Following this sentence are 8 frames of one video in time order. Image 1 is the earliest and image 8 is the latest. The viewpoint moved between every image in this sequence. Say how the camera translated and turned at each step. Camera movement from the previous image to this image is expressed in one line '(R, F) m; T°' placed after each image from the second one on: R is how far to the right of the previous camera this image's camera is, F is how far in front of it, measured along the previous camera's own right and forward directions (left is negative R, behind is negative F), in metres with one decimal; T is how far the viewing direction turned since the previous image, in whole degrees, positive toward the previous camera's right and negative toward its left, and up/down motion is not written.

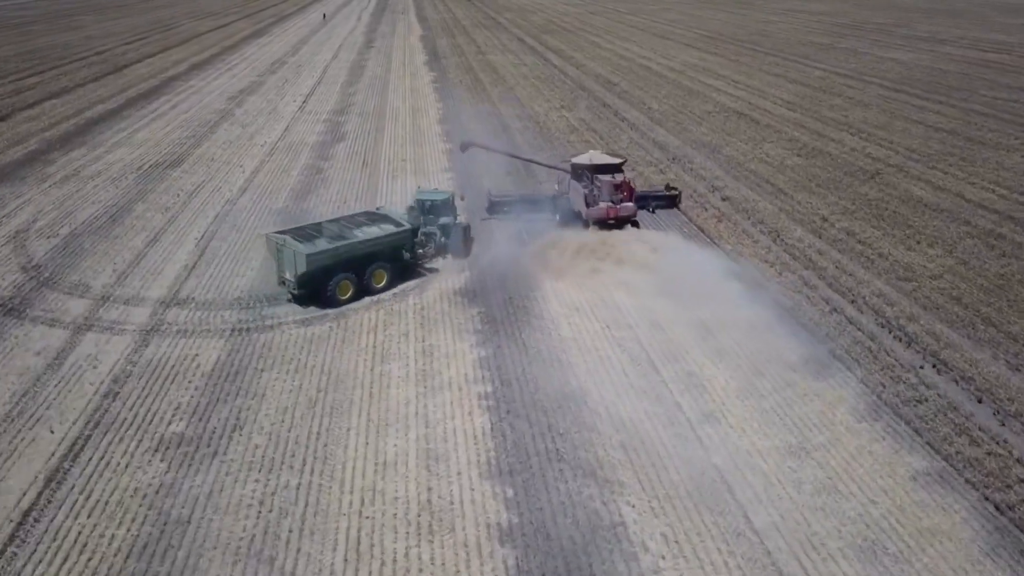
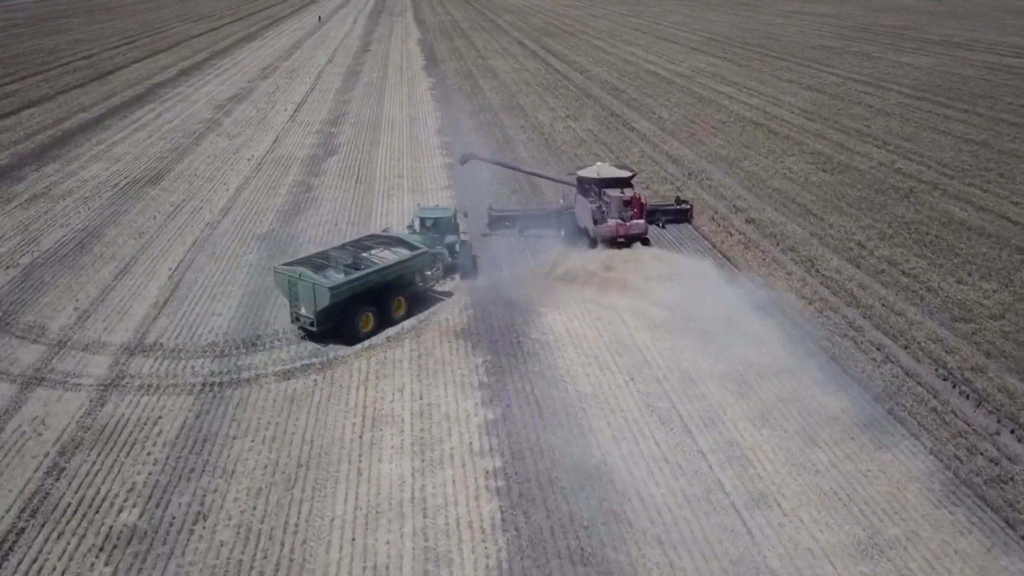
(-0.2, +2.1) m; 0°
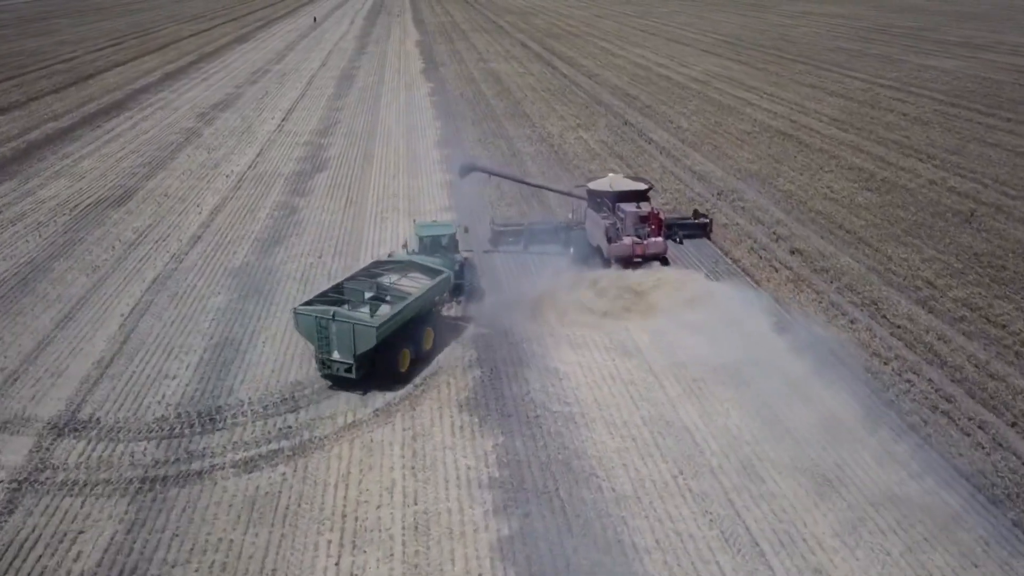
(-0.3, +3.0) m; 0°
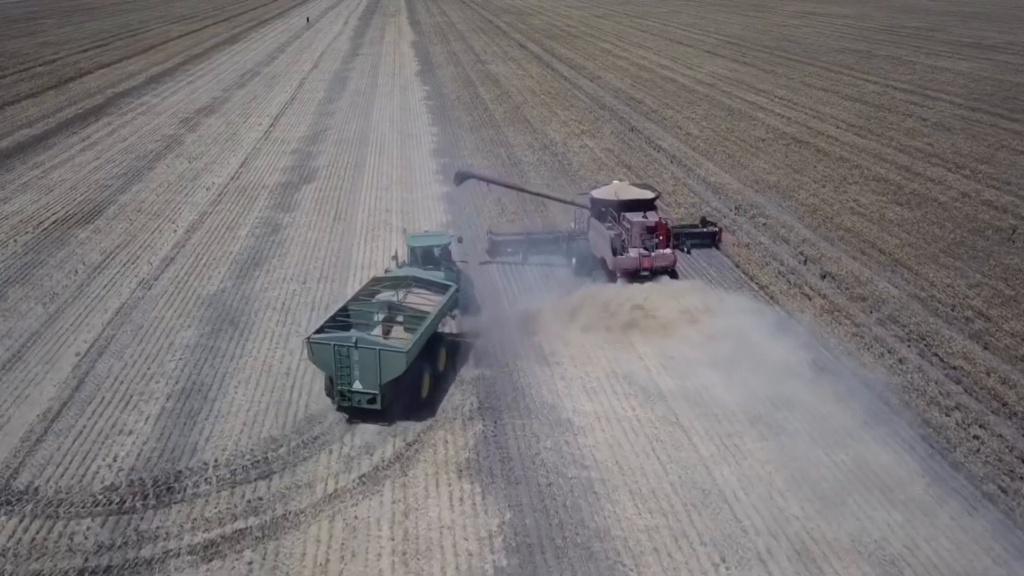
(-0.2, +1.9) m; 0°
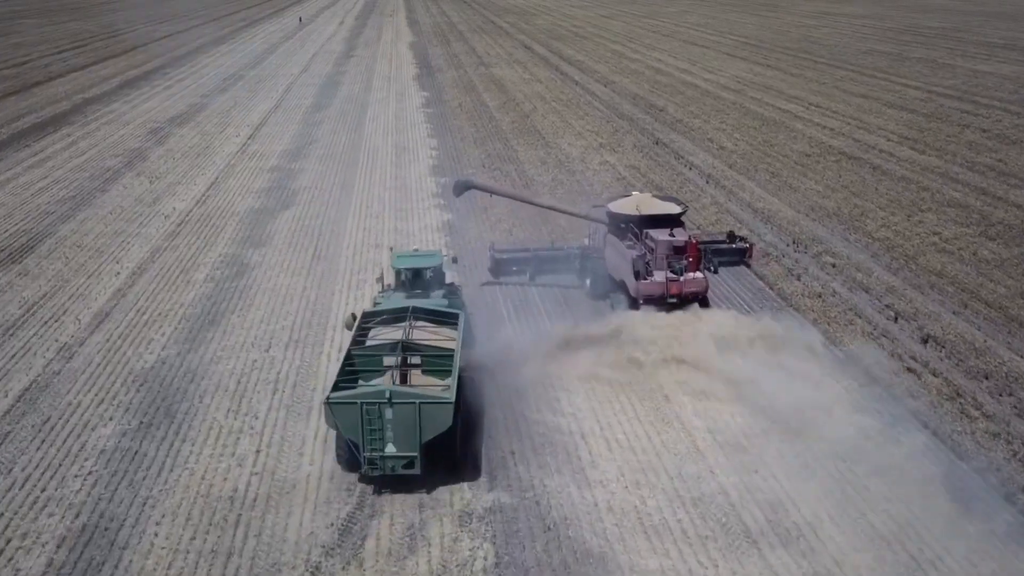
(-0.4, +3.9) m; 0°
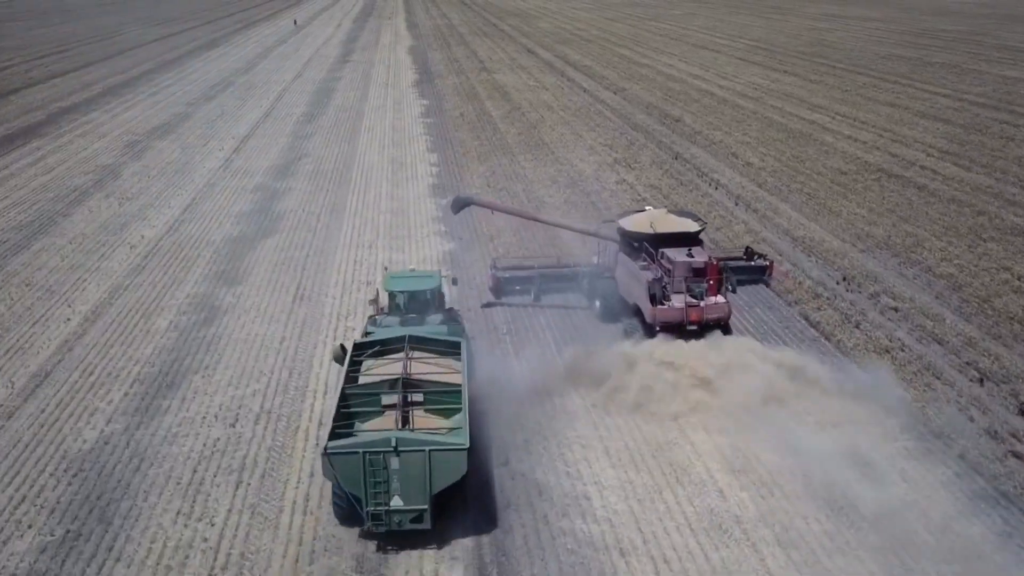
(-0.2, +2.5) m; 0°
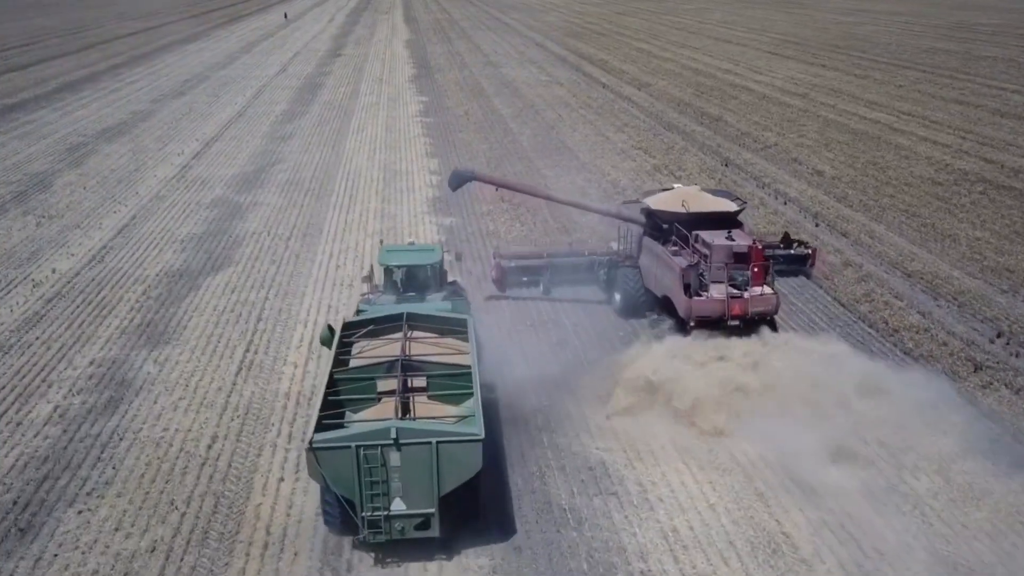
(-0.5, +4.8) m; 0°
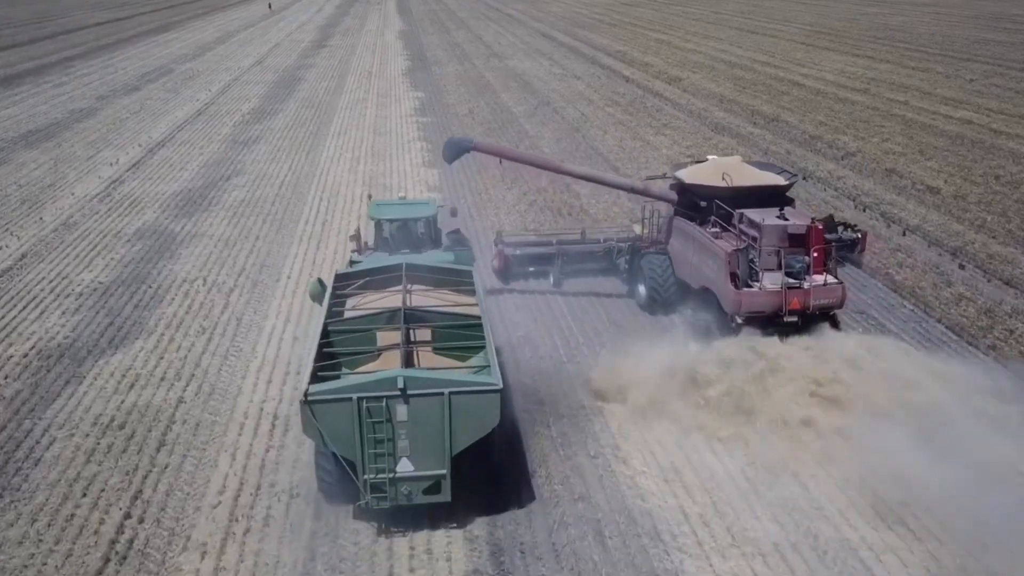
(-0.6, +5.0) m; 0°
